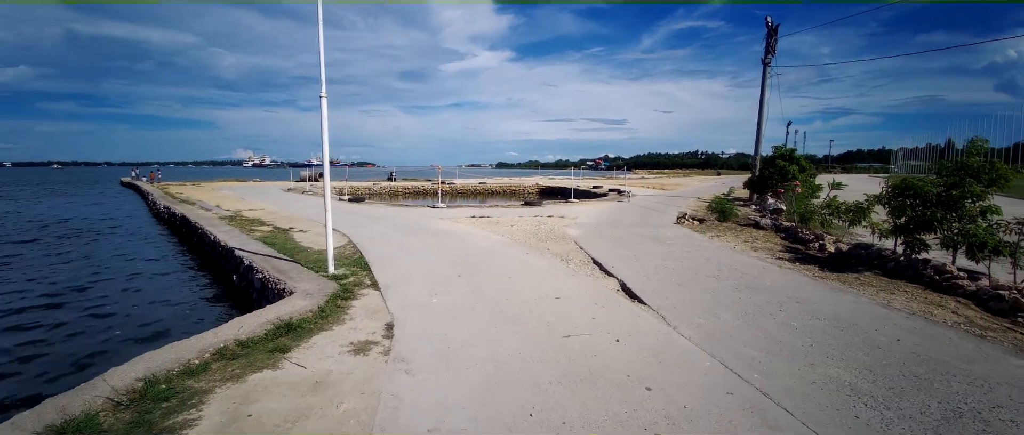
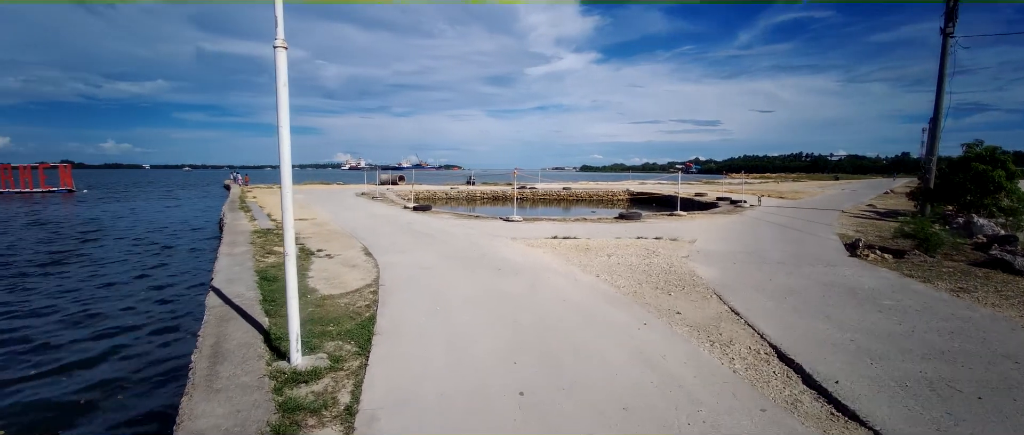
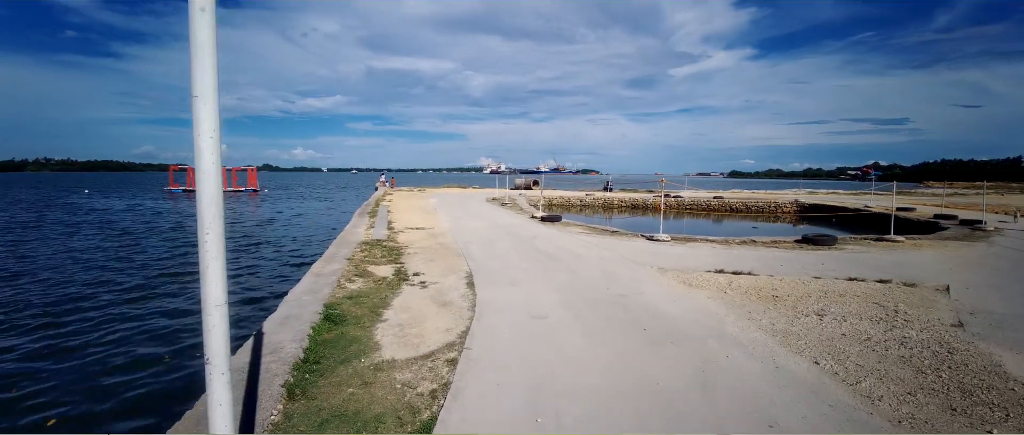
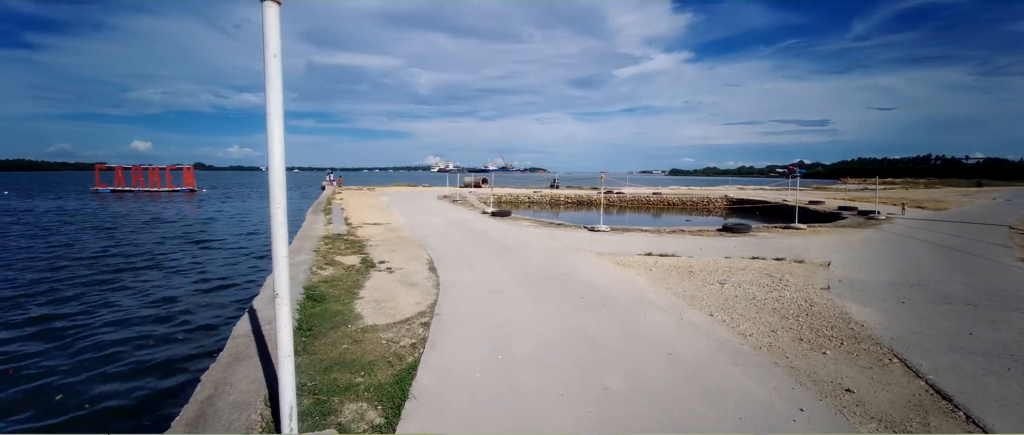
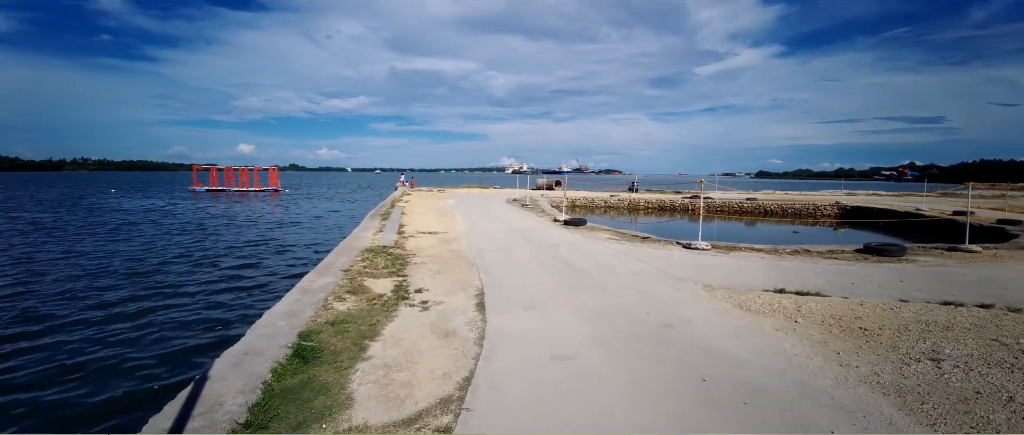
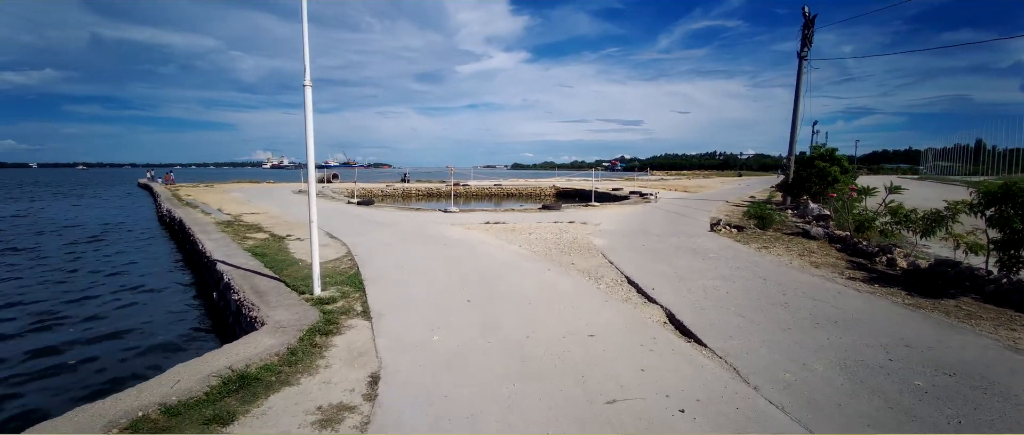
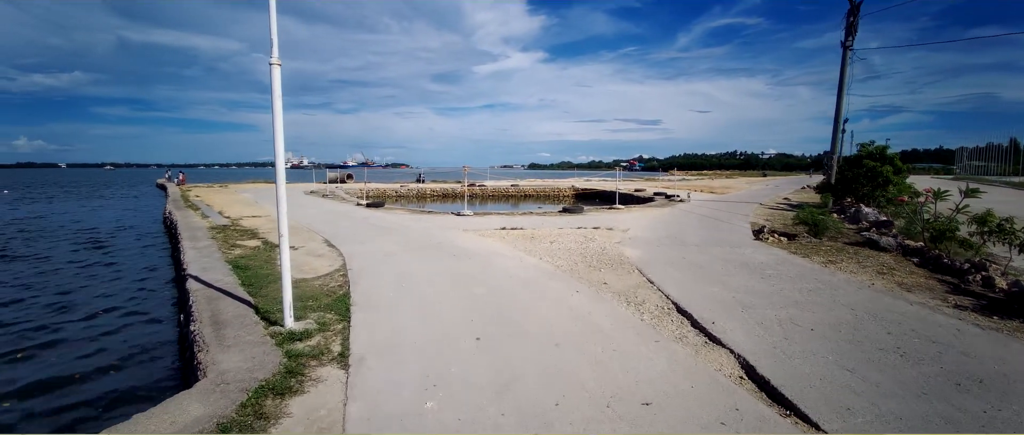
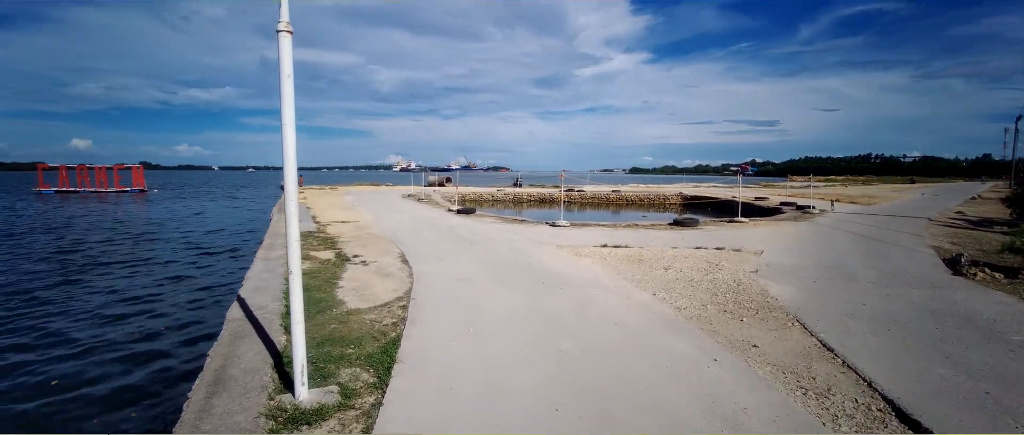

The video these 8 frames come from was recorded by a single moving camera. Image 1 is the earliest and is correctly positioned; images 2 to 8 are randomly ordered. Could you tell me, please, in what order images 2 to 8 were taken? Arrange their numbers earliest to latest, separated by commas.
6, 7, 2, 8, 4, 3, 5
